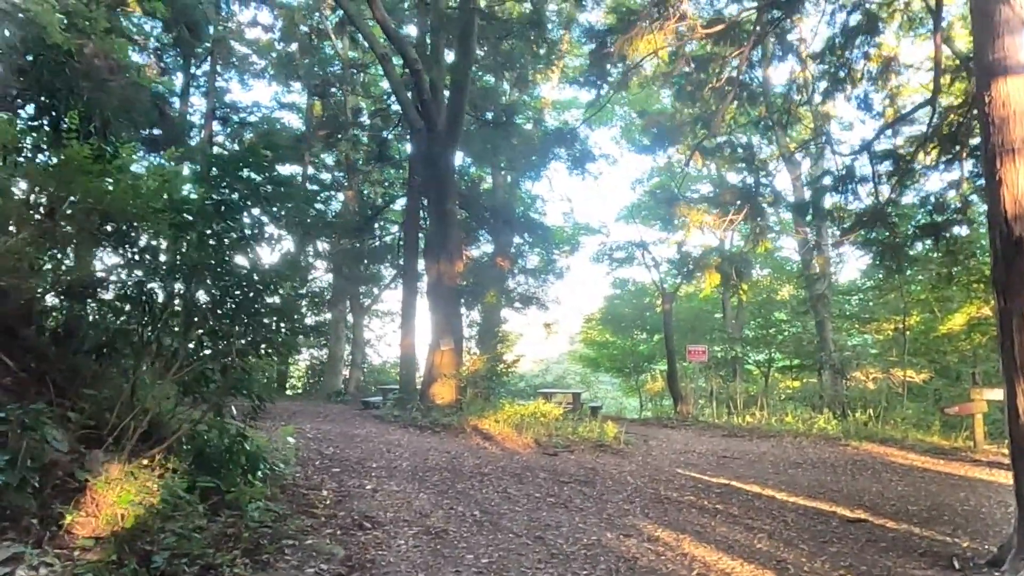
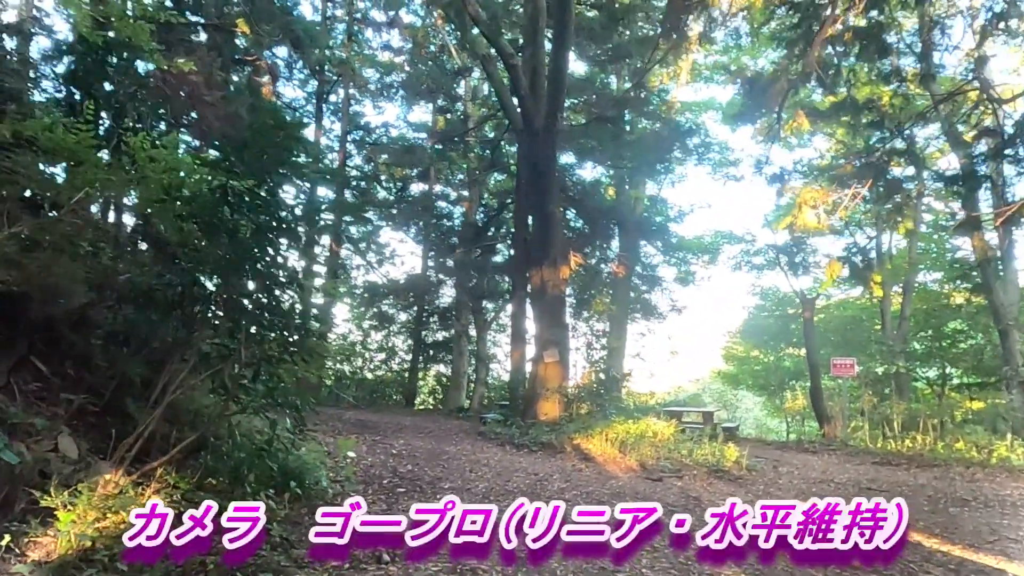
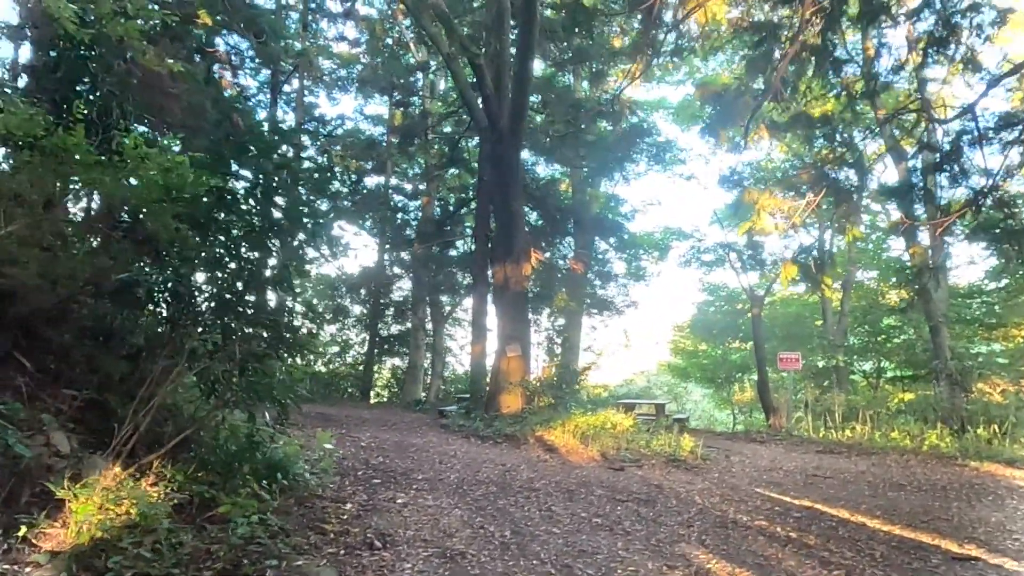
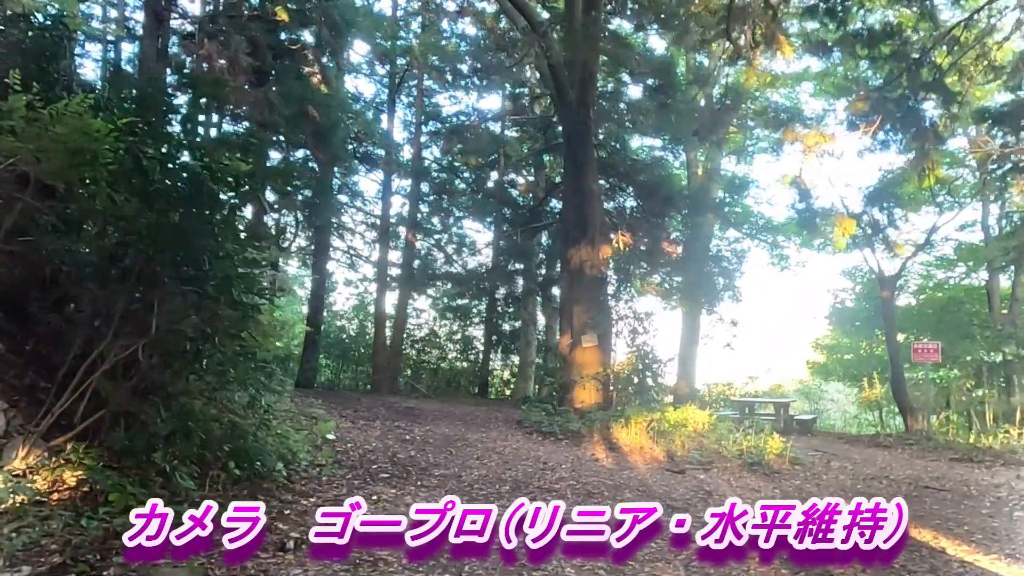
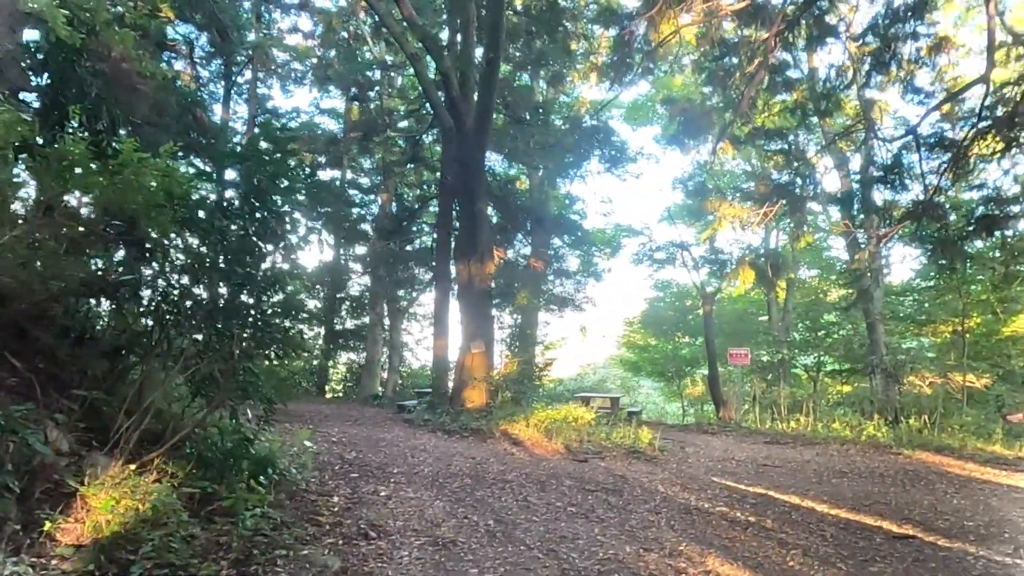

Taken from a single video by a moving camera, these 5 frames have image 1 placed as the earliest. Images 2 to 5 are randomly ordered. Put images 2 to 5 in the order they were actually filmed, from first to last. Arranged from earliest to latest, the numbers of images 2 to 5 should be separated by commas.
5, 3, 2, 4
